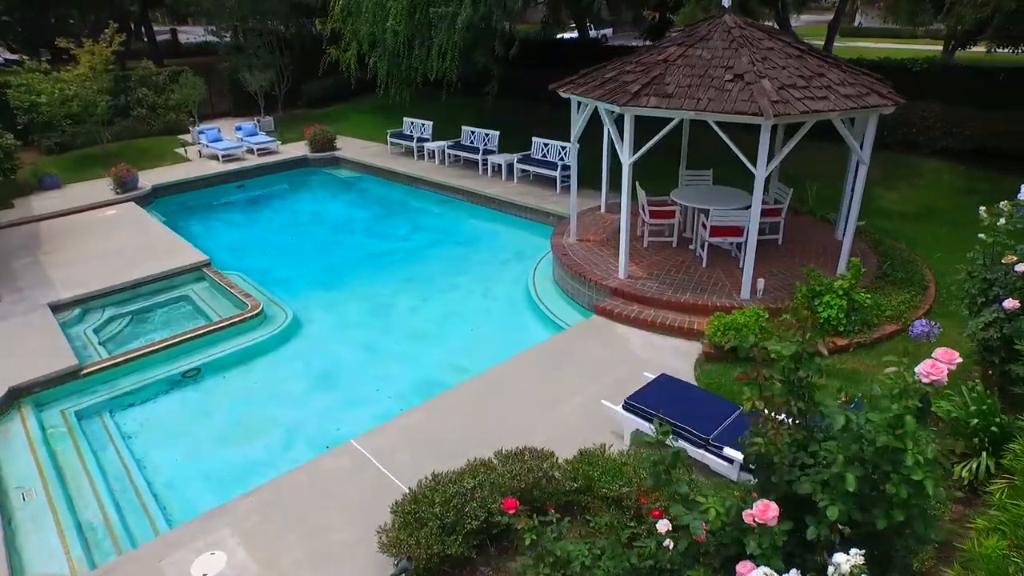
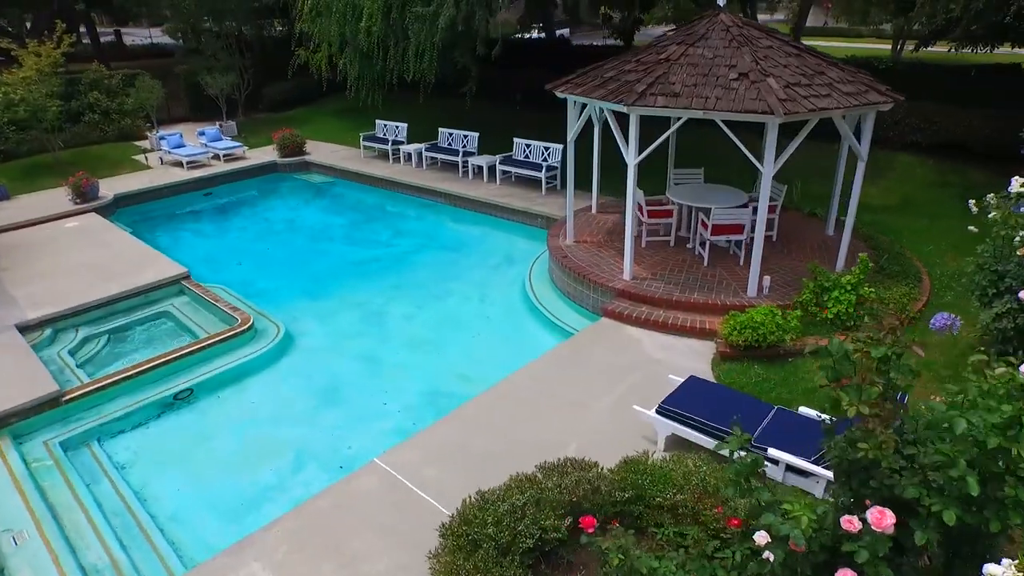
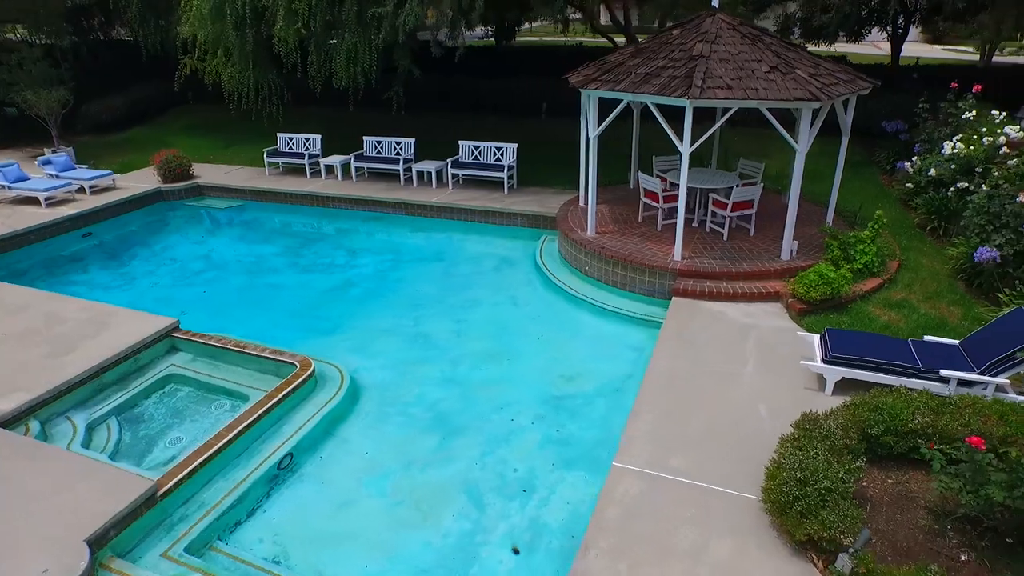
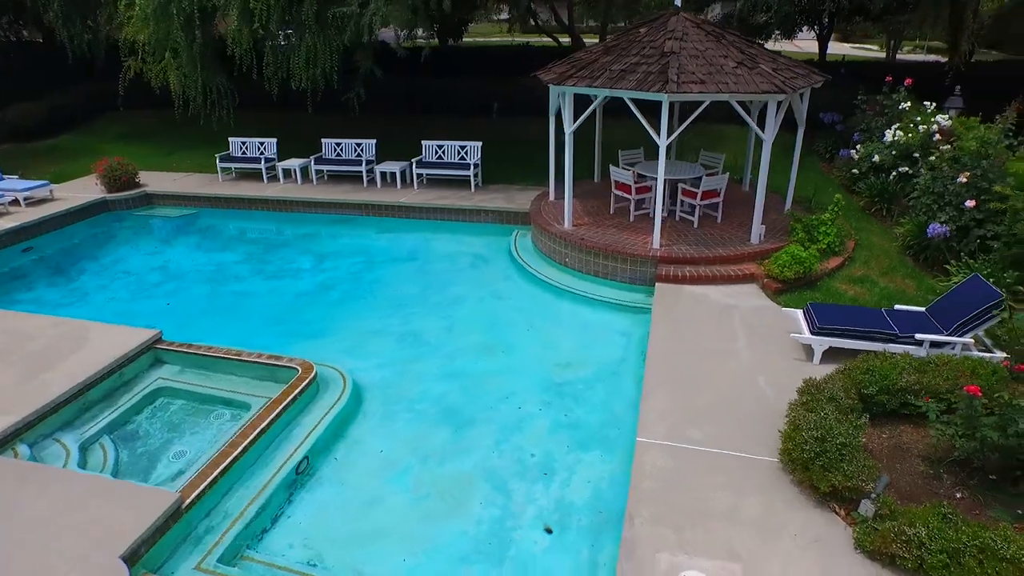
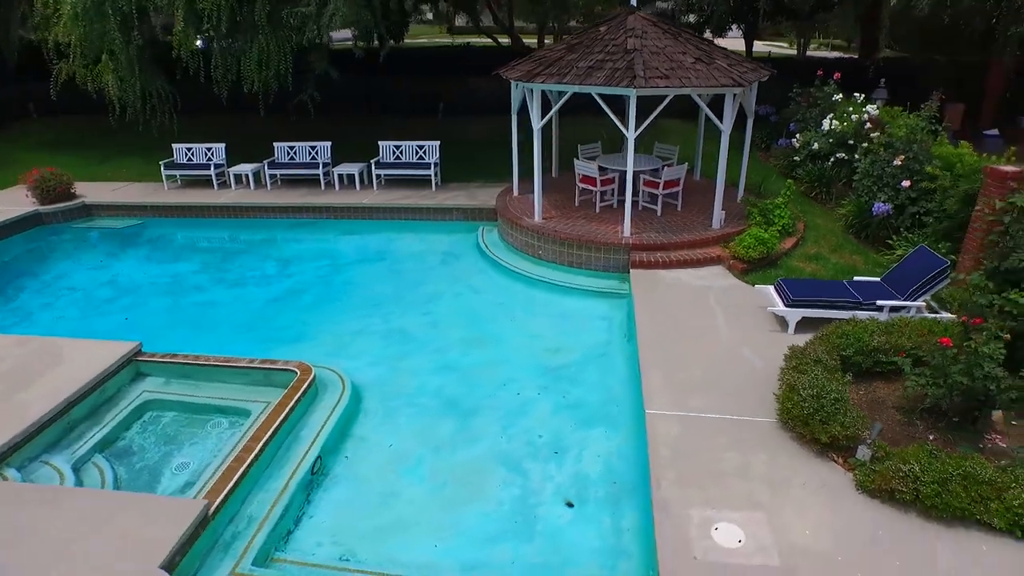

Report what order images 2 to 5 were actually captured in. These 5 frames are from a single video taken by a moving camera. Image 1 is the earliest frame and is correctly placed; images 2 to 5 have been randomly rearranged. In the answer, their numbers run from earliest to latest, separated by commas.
2, 3, 4, 5
